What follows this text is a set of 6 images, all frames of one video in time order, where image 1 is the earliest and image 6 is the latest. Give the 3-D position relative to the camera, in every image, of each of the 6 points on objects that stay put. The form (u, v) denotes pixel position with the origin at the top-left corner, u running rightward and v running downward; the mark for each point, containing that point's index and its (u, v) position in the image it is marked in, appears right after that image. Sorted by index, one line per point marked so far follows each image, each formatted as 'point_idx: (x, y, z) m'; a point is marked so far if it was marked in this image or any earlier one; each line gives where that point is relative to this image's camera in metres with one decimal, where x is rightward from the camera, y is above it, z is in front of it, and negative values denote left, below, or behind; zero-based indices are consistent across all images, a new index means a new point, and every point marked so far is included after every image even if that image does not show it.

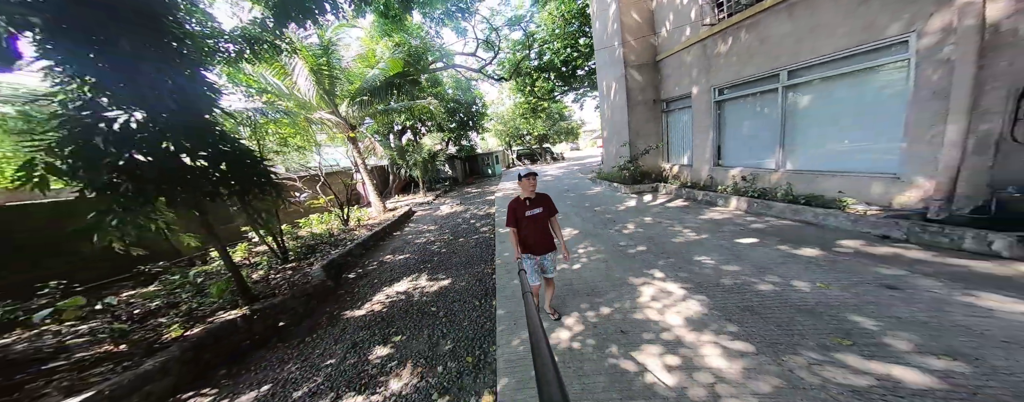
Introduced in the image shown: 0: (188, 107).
0: (-3.5, +1.2, +3.1) m
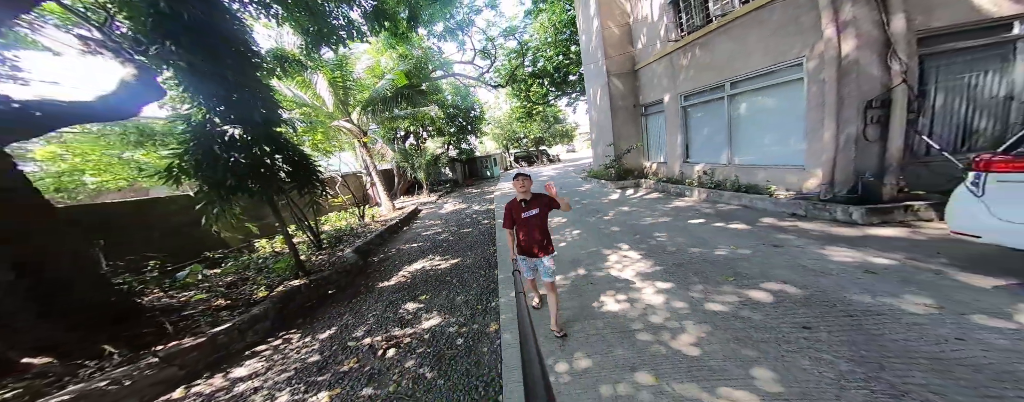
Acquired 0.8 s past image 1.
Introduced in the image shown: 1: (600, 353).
0: (-3.6, +1.2, +4.1) m
1: (+0.8, -1.3, +2.4) m
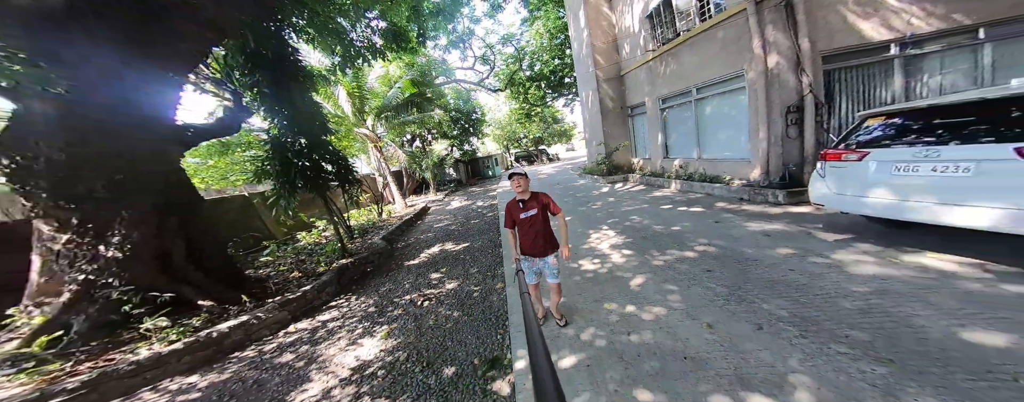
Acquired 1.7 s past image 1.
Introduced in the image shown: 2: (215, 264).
0: (-3.6, +1.3, +5.2) m
1: (+0.8, -1.2, +3.5) m
2: (-3.9, -0.8, +3.7) m
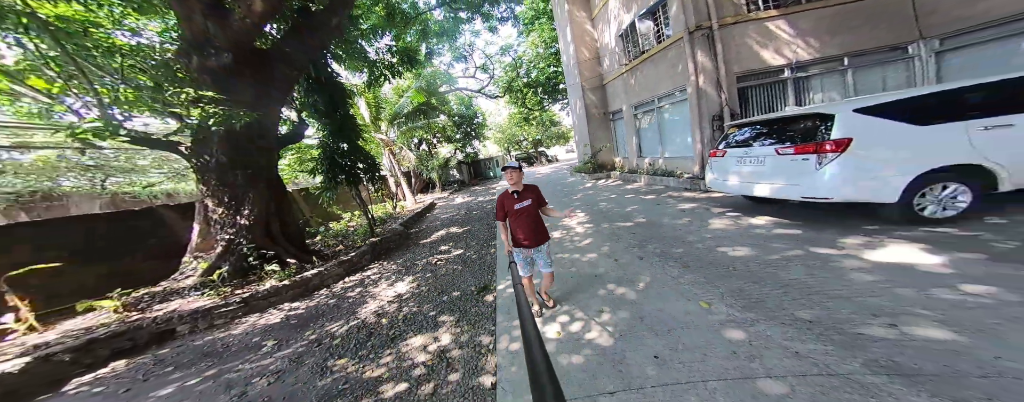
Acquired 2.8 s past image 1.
0: (-3.8, +1.5, +6.7) m
1: (+0.6, -0.9, +5.0) m
2: (-4.2, -0.6, +5.2) m
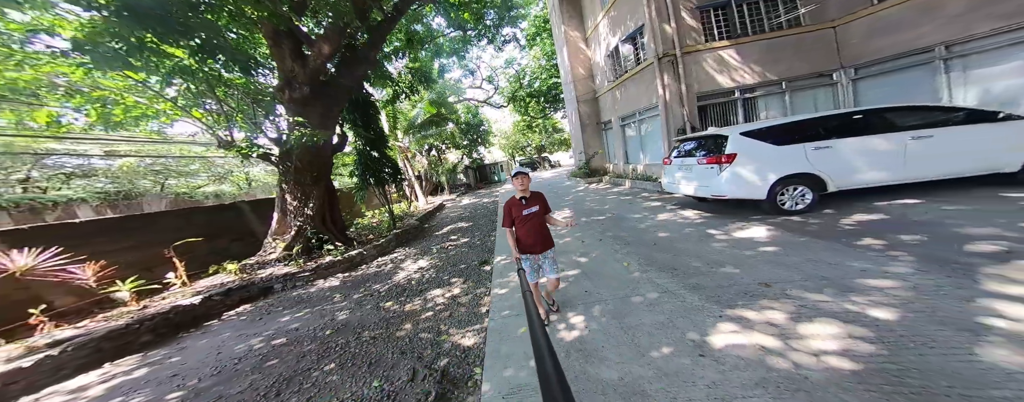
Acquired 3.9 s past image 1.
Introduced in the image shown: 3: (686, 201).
0: (-3.9, +1.5, +8.3) m
1: (+0.5, -0.9, +6.3) m
2: (-4.3, -0.6, +6.8) m
3: (+3.9, 0.0, +6.1) m
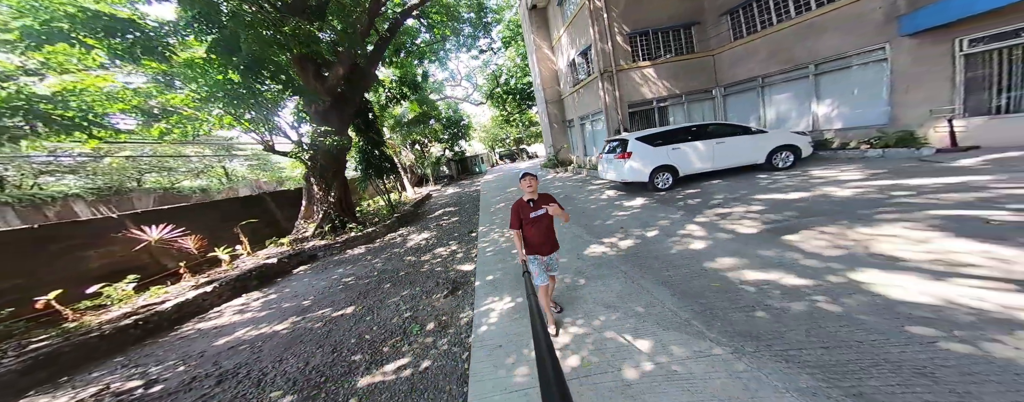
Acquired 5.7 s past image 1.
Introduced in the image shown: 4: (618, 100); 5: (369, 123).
0: (-4.7, +1.9, +10.0) m
1: (-0.2, -0.5, +8.5) m
2: (-5.0, -0.3, +8.6) m
3: (+3.2, +0.5, +8.5) m
4: (+3.7, +3.4, +9.5) m
5: (-5.0, +2.7, +9.7) m
